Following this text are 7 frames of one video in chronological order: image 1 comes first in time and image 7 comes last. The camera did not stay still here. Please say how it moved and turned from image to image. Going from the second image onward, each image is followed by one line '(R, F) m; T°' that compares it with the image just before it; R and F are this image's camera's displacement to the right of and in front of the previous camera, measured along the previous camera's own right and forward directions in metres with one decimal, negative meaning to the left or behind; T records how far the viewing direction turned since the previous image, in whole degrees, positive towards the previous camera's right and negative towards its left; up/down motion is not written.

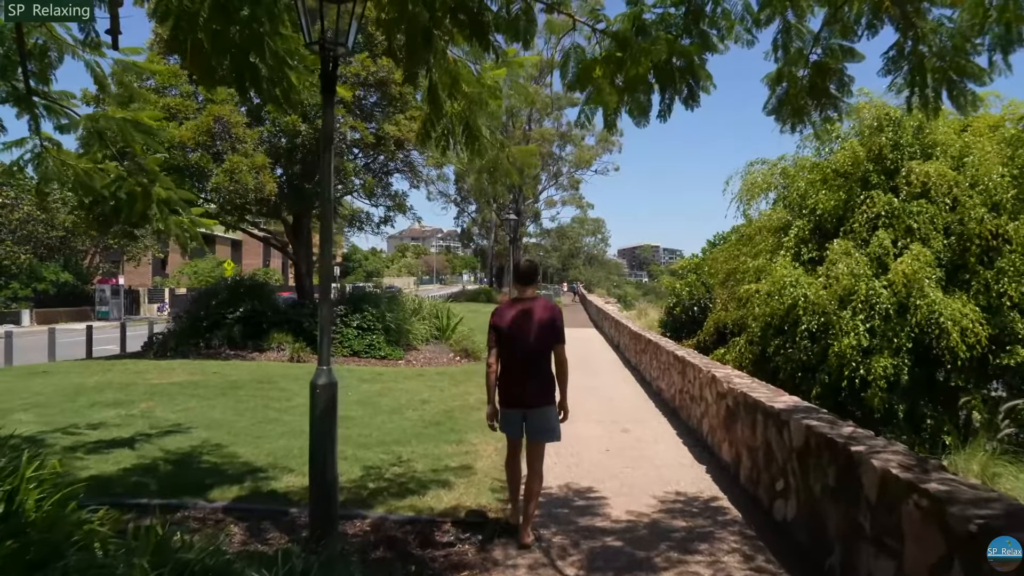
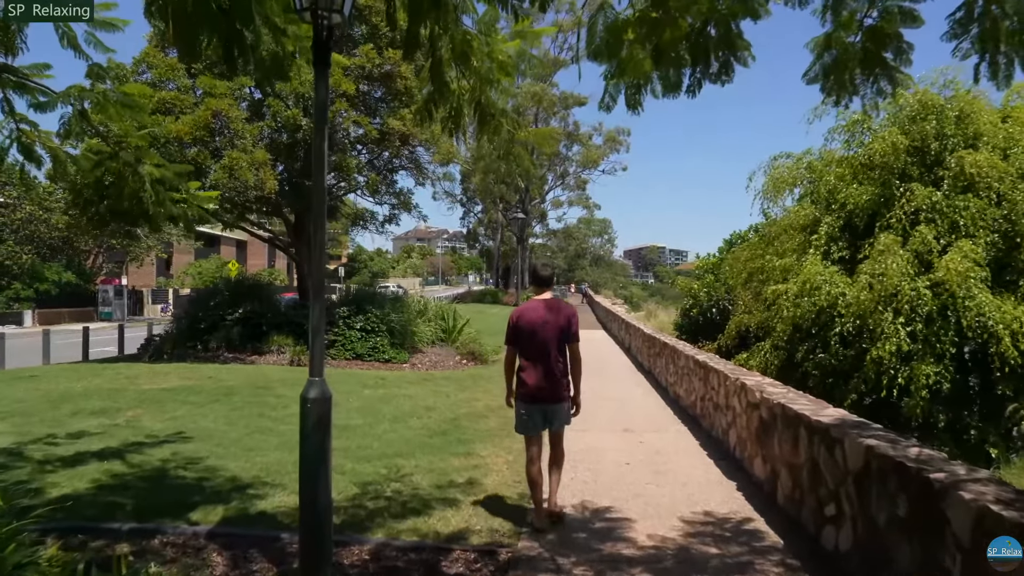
(-0.1, +0.6) m; 0°
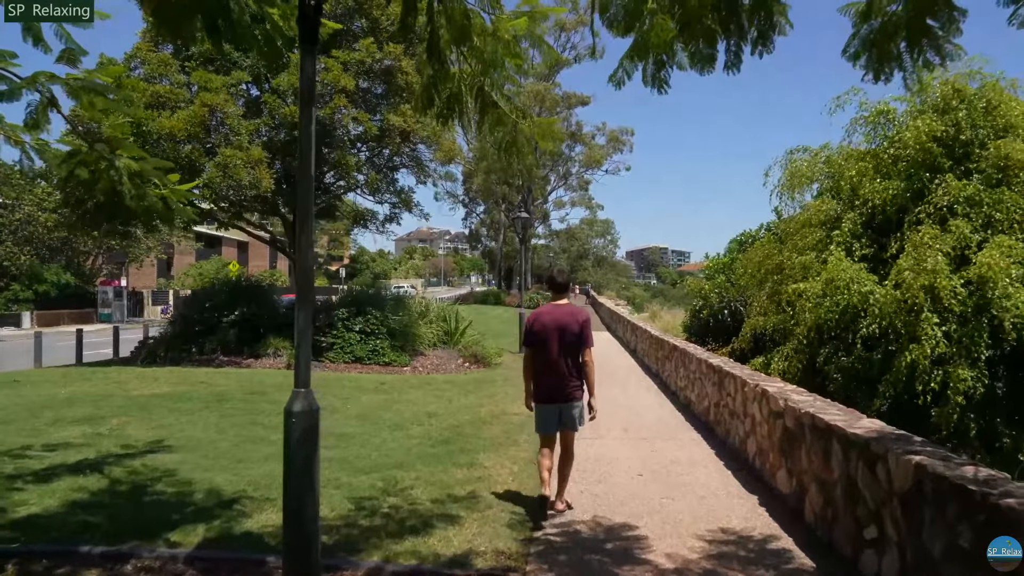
(0.0, +0.5) m; 0°
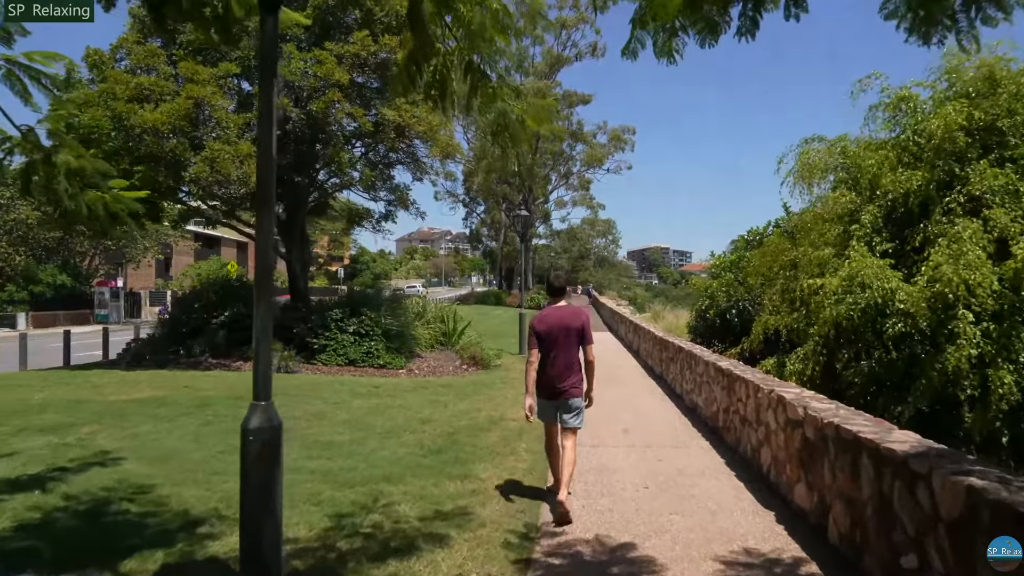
(0.0, +0.5) m; 0°
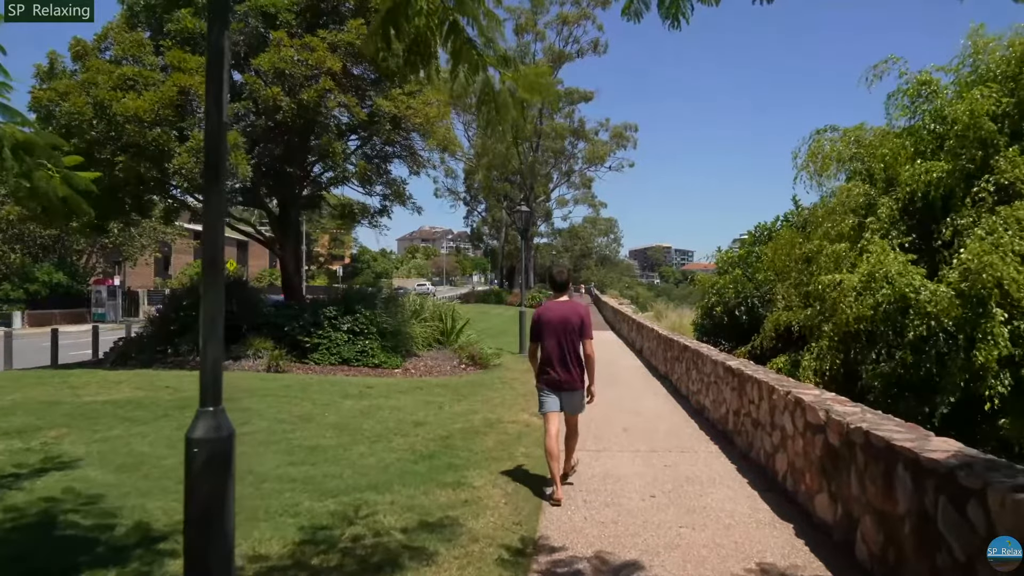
(0.0, +0.5) m; 0°
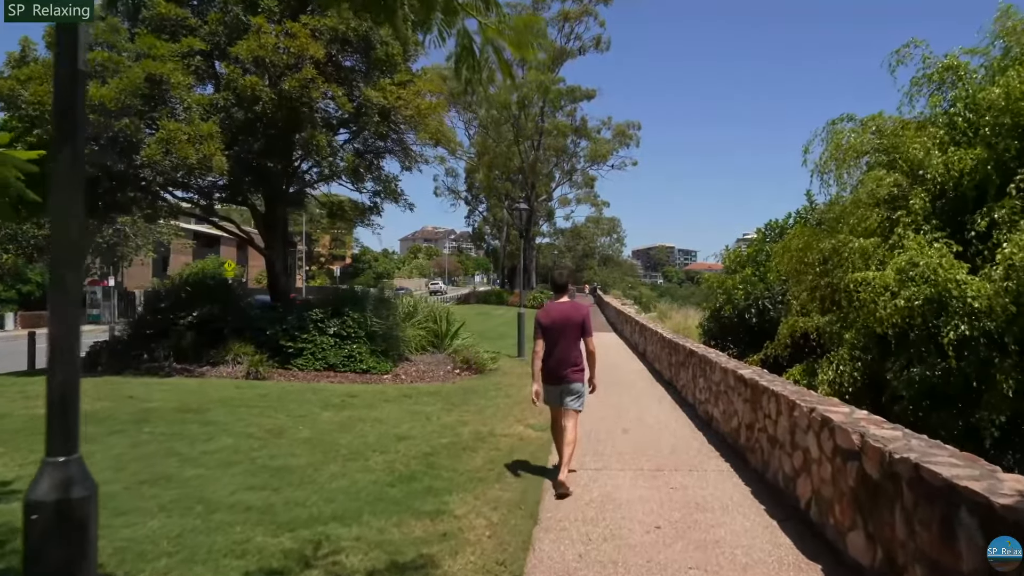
(+0.1, +0.8) m; 0°
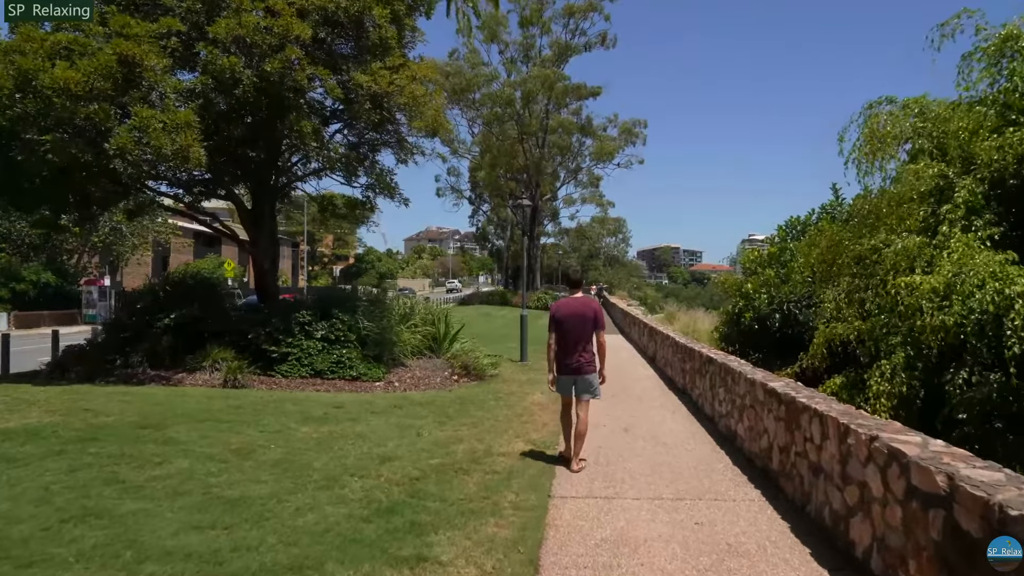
(0.0, +1.0) m; 0°
